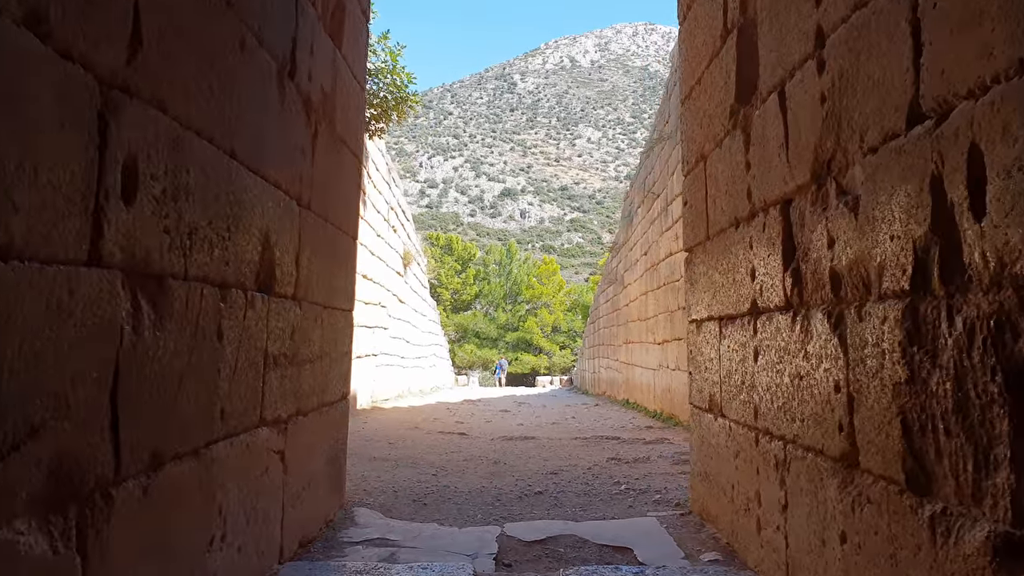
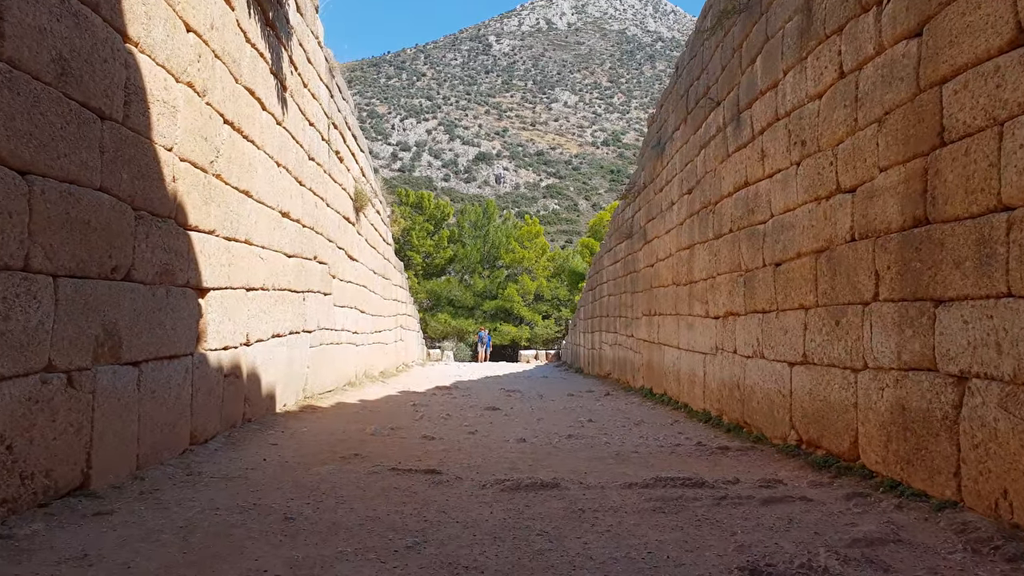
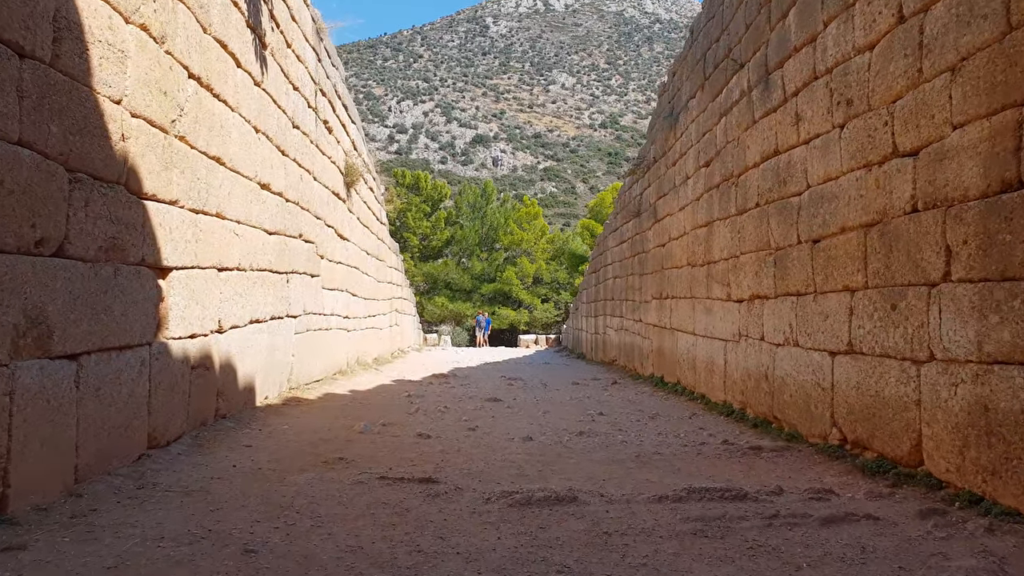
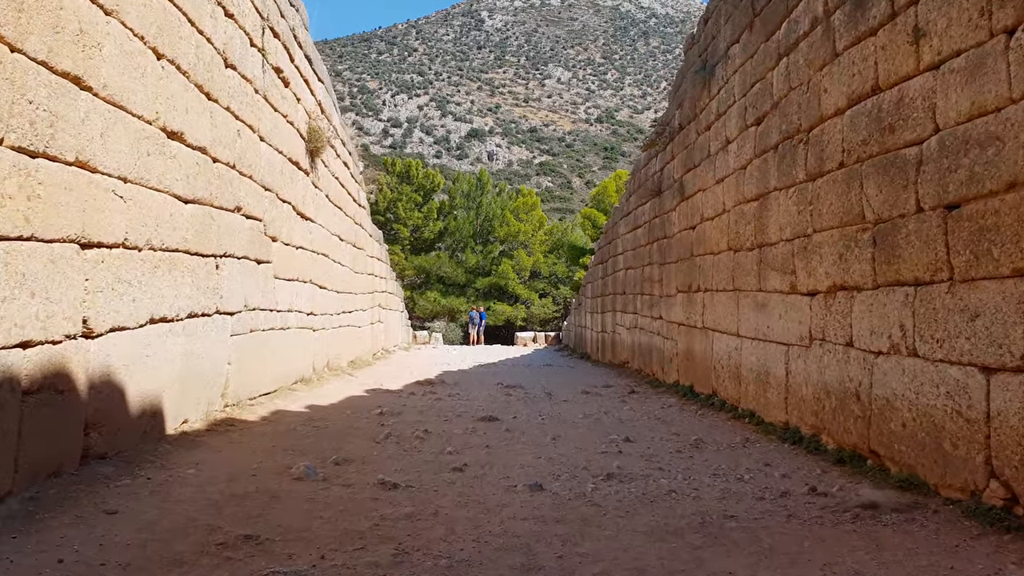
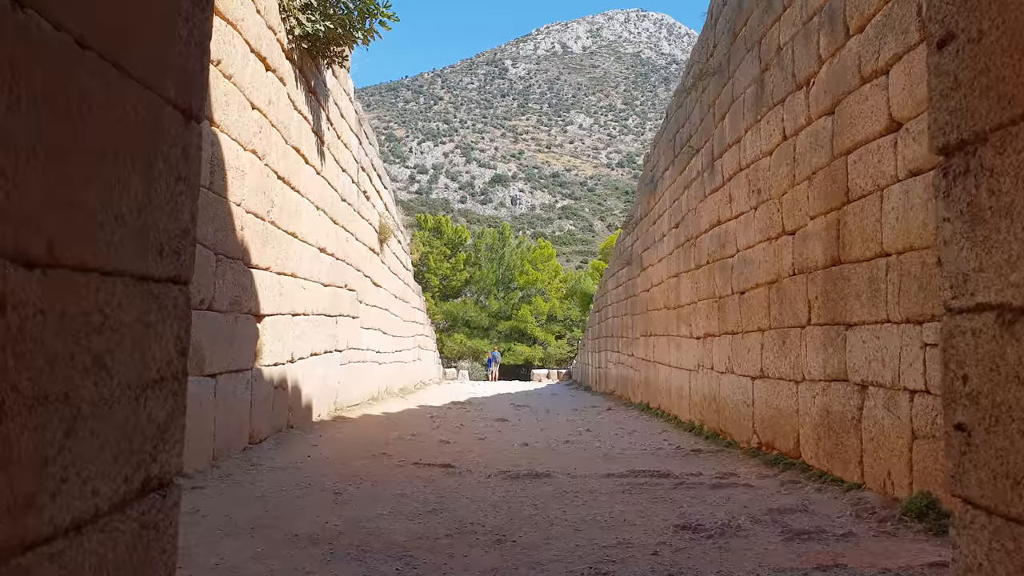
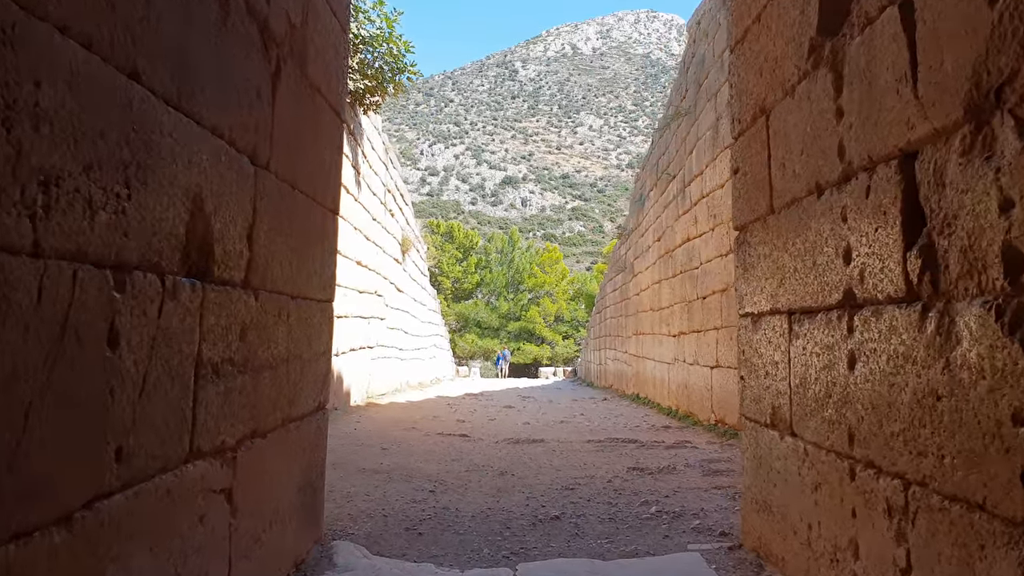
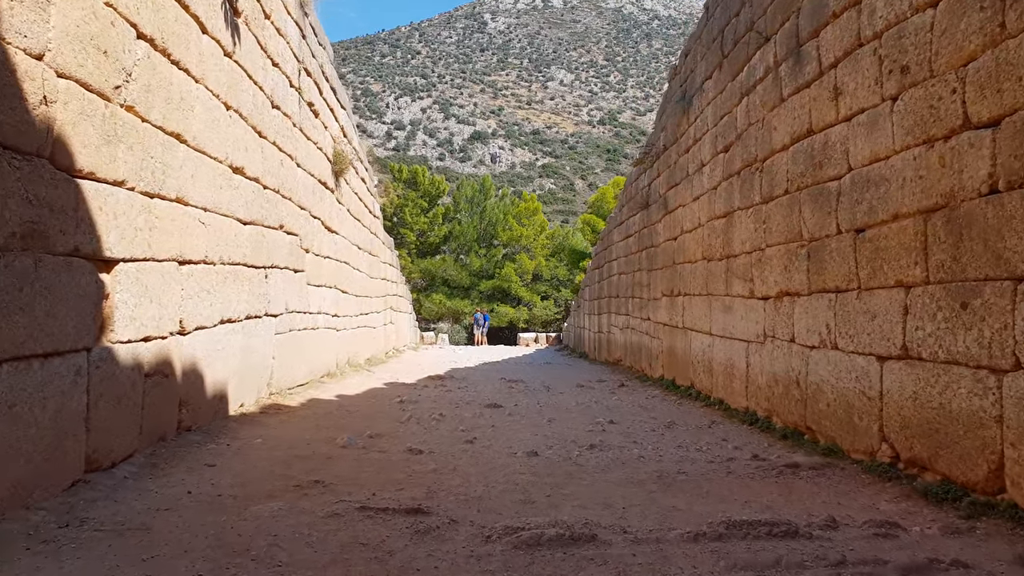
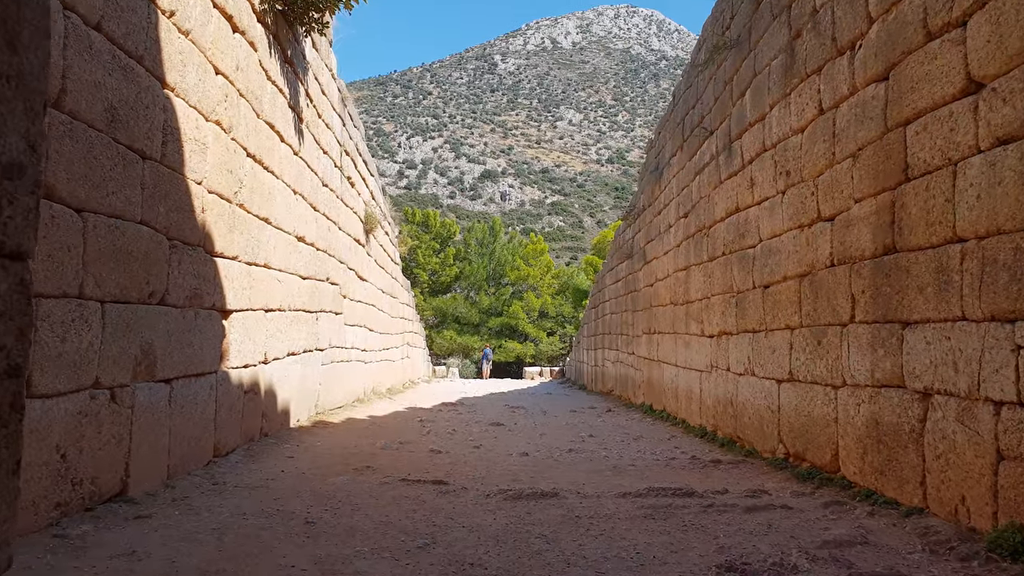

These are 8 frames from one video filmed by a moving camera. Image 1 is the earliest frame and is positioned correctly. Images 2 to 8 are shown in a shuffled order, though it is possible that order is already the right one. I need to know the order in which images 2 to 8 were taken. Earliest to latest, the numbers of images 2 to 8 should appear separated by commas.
6, 5, 8, 2, 3, 7, 4
